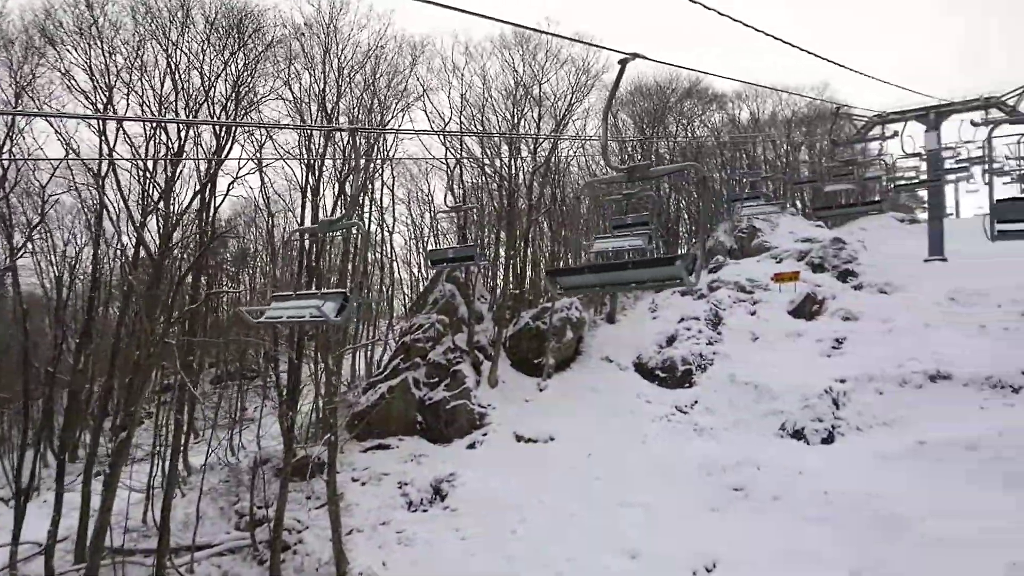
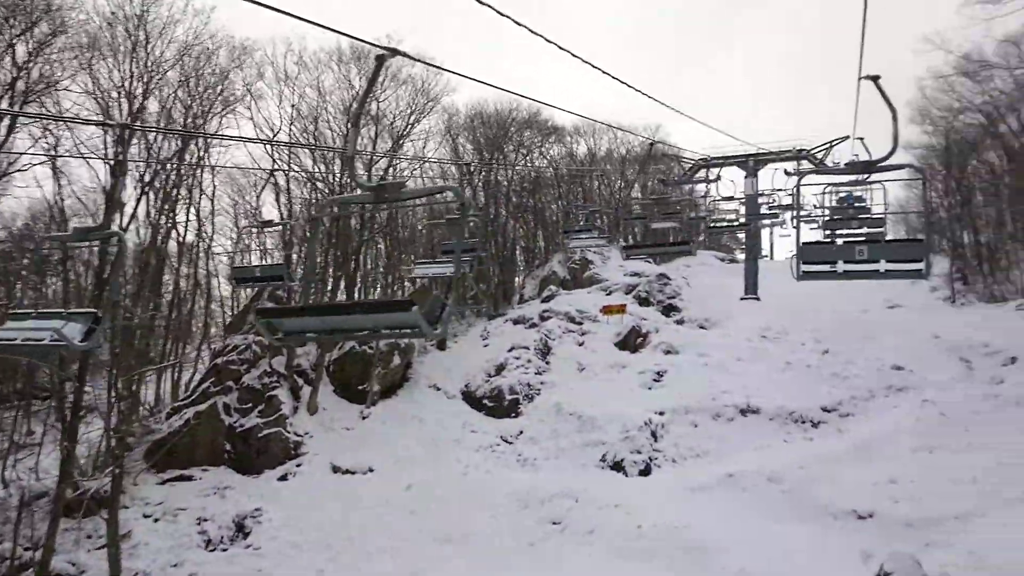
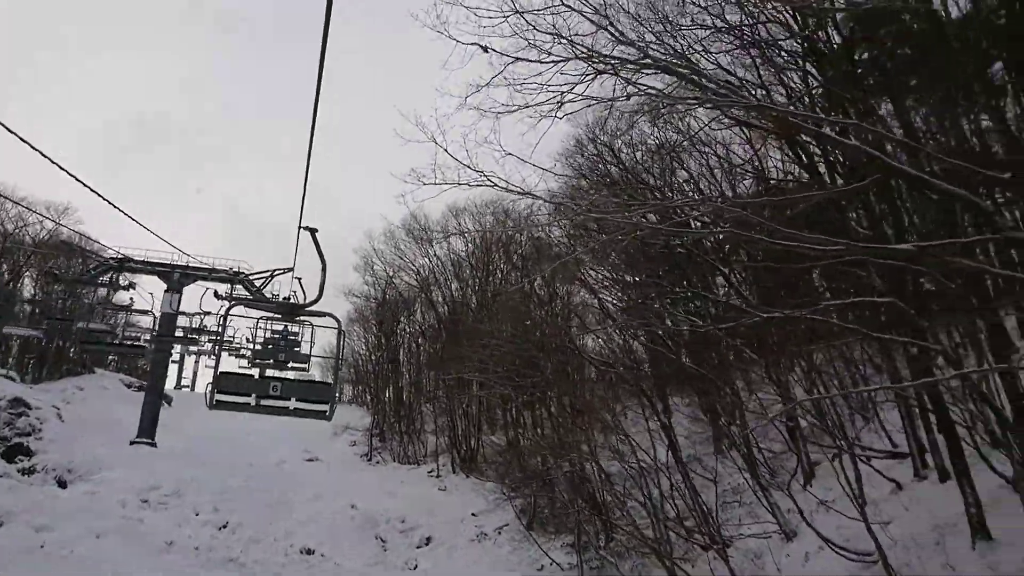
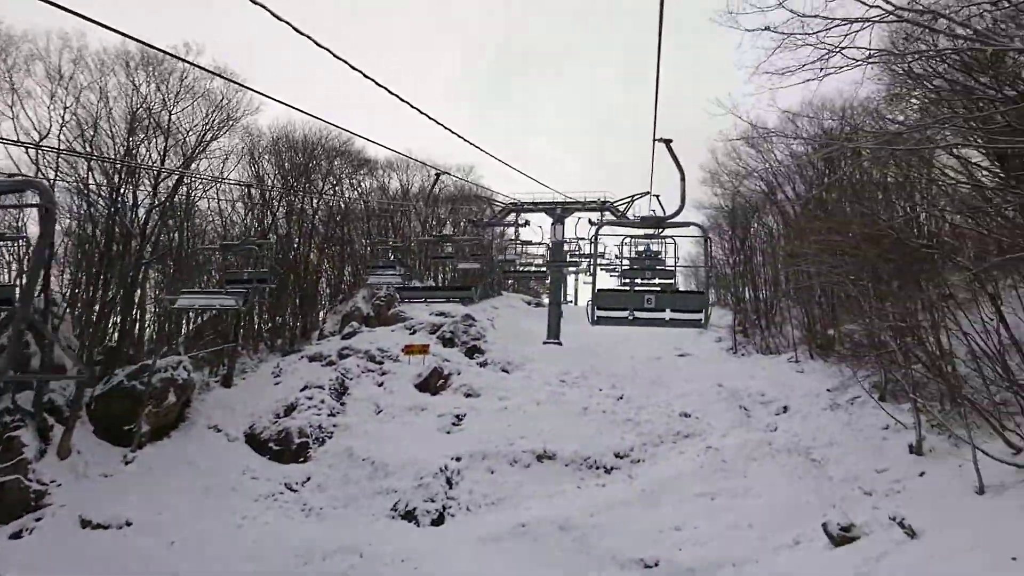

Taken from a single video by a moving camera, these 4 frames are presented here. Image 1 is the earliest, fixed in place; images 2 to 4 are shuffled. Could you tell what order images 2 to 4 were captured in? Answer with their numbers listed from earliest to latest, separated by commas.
2, 4, 3
